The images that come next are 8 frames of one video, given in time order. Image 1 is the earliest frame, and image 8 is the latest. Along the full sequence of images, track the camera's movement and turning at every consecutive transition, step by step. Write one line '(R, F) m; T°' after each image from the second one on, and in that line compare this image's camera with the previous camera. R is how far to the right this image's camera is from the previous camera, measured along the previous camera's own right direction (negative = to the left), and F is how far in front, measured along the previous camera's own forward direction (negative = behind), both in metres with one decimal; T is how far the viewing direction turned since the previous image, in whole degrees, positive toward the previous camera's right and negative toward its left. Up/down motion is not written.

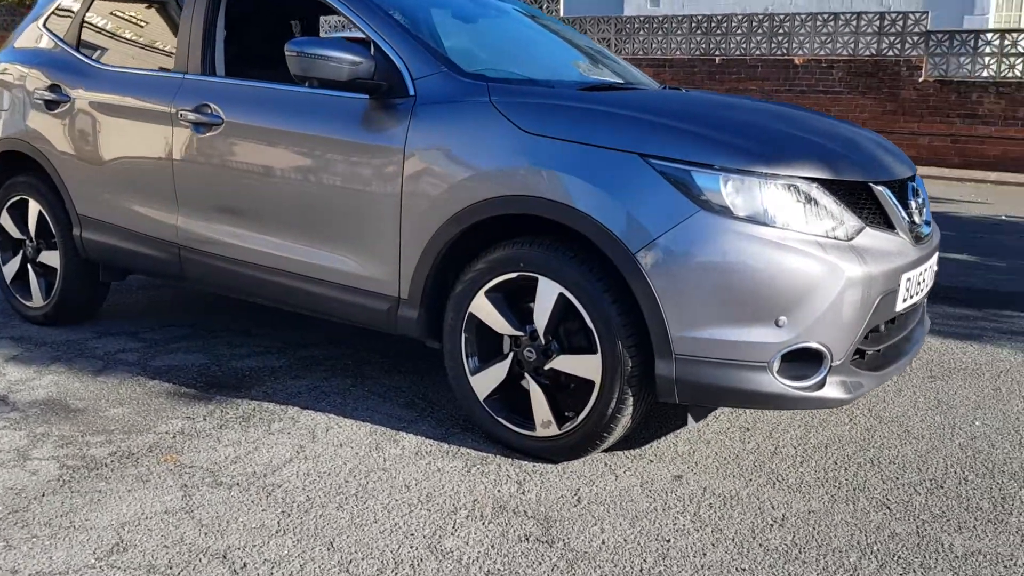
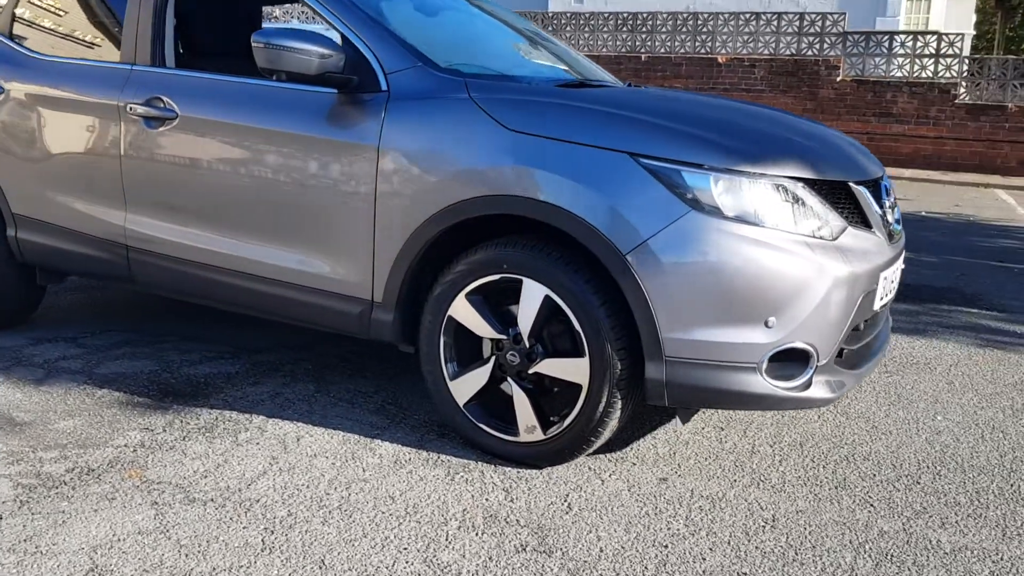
(-0.2, +0.1) m; +5°
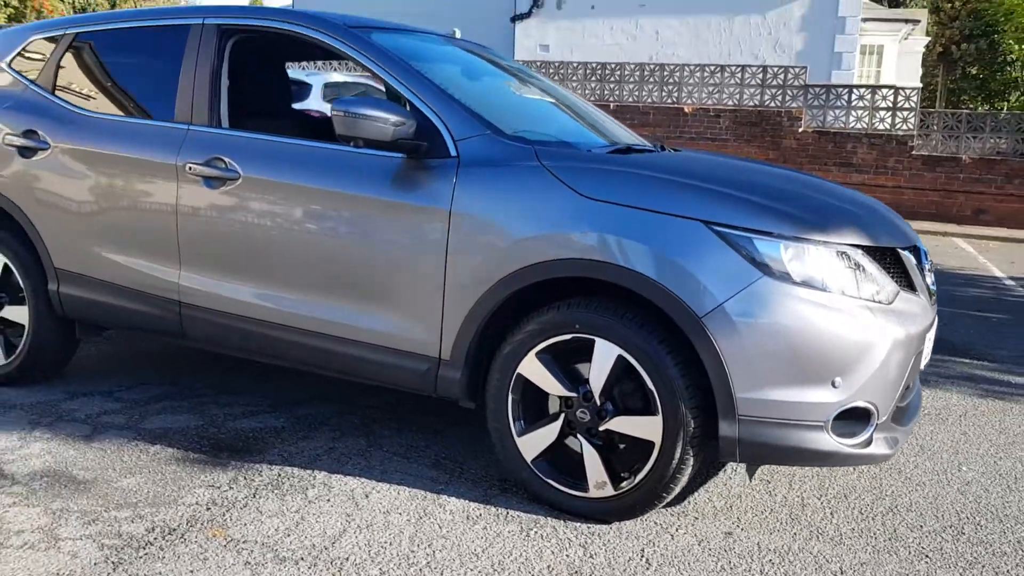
(-0.4, -0.1) m; +3°
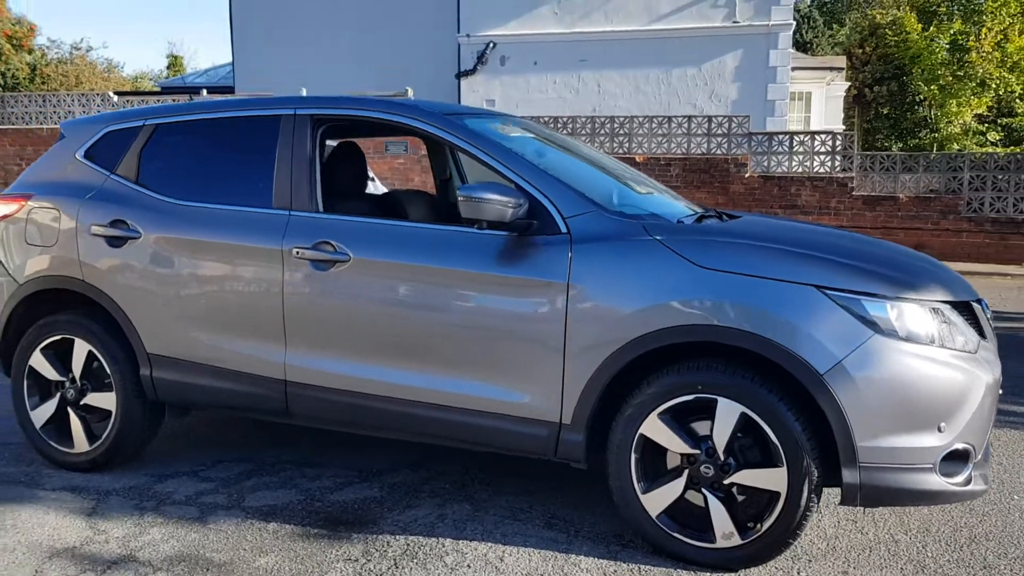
(-0.7, -0.2) m; +5°
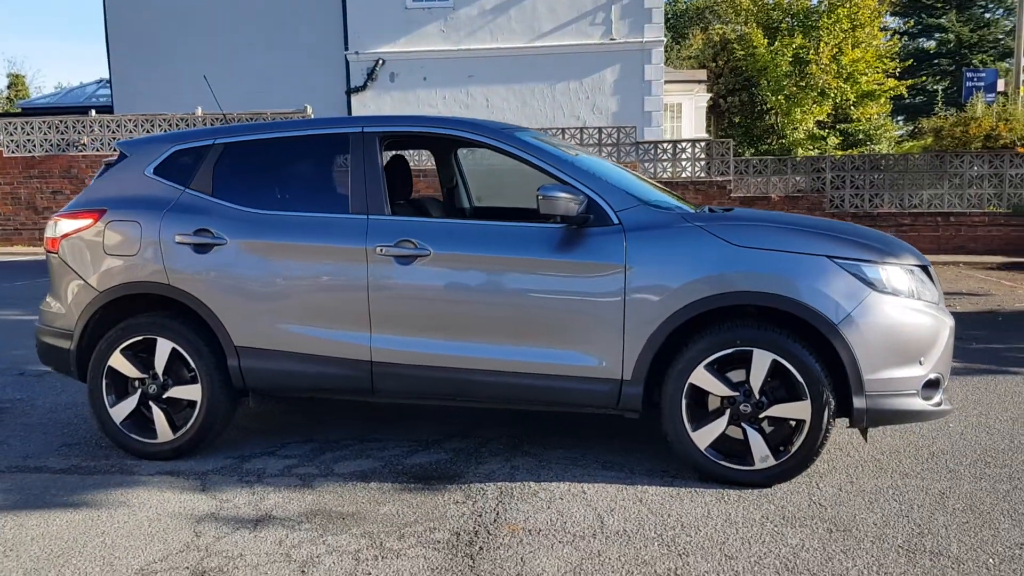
(-0.9, -0.7) m; +9°
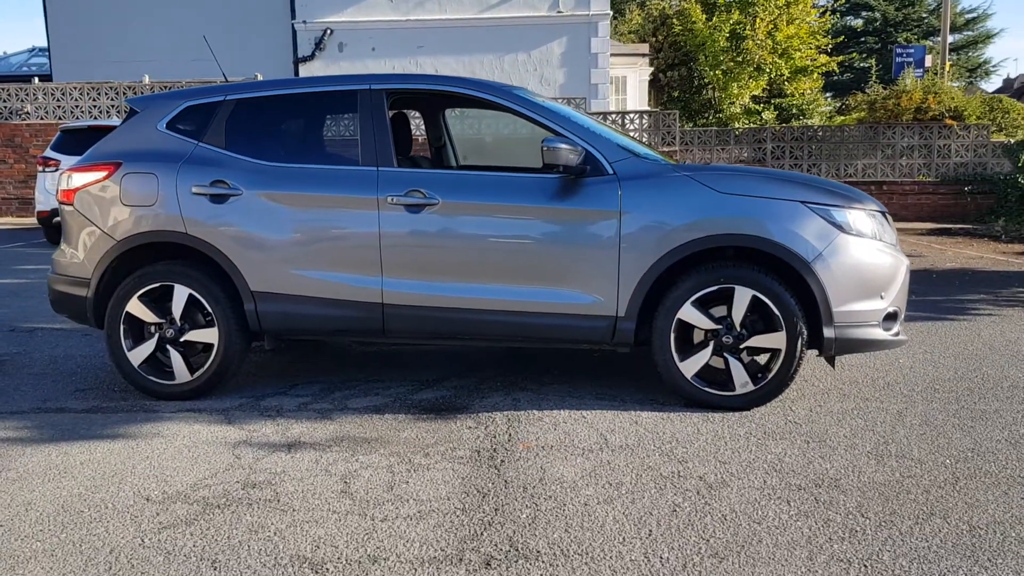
(-0.3, -0.4) m; +4°
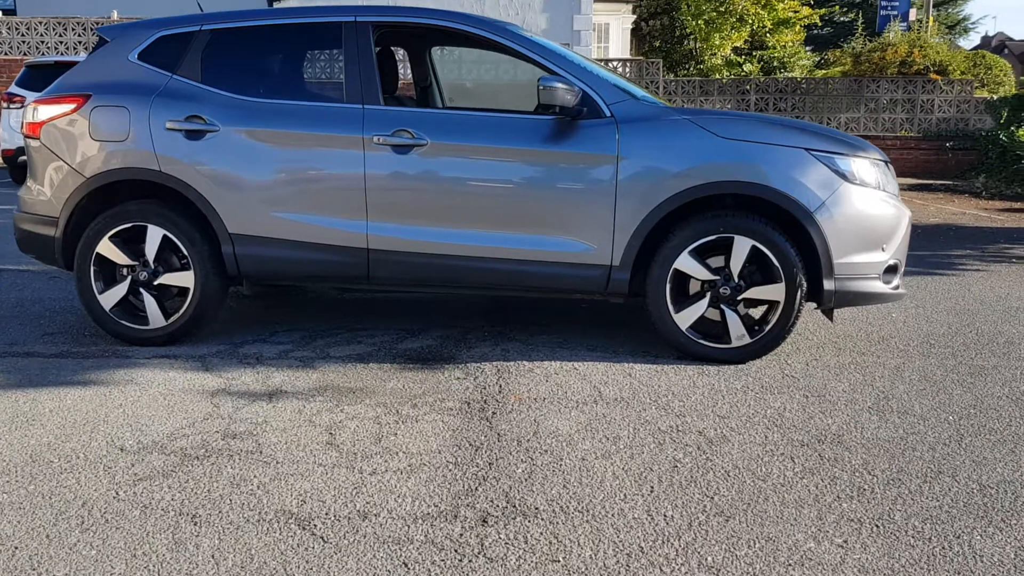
(-0.1, +0.2) m; +2°
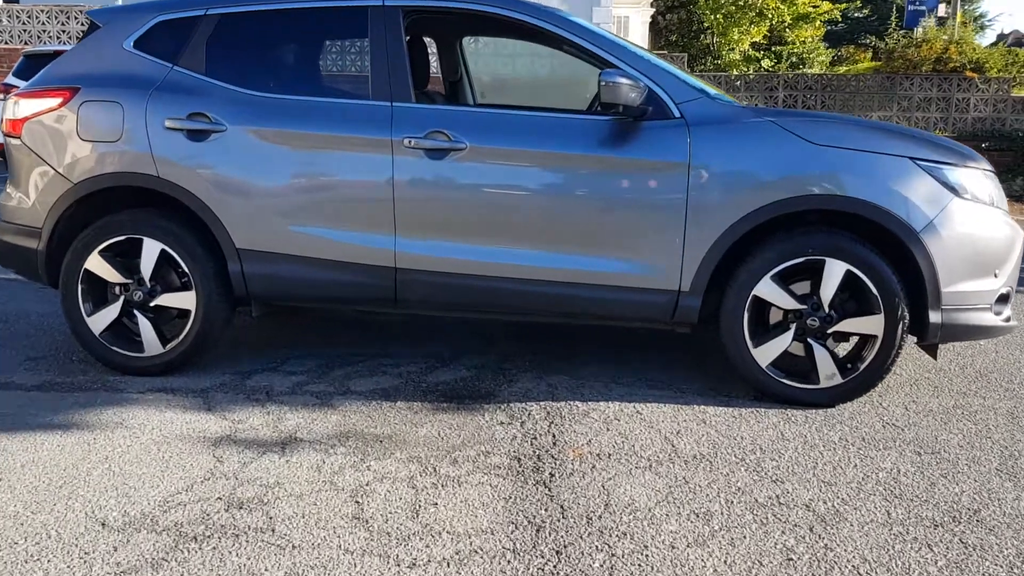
(-0.2, +0.6) m; 0°
